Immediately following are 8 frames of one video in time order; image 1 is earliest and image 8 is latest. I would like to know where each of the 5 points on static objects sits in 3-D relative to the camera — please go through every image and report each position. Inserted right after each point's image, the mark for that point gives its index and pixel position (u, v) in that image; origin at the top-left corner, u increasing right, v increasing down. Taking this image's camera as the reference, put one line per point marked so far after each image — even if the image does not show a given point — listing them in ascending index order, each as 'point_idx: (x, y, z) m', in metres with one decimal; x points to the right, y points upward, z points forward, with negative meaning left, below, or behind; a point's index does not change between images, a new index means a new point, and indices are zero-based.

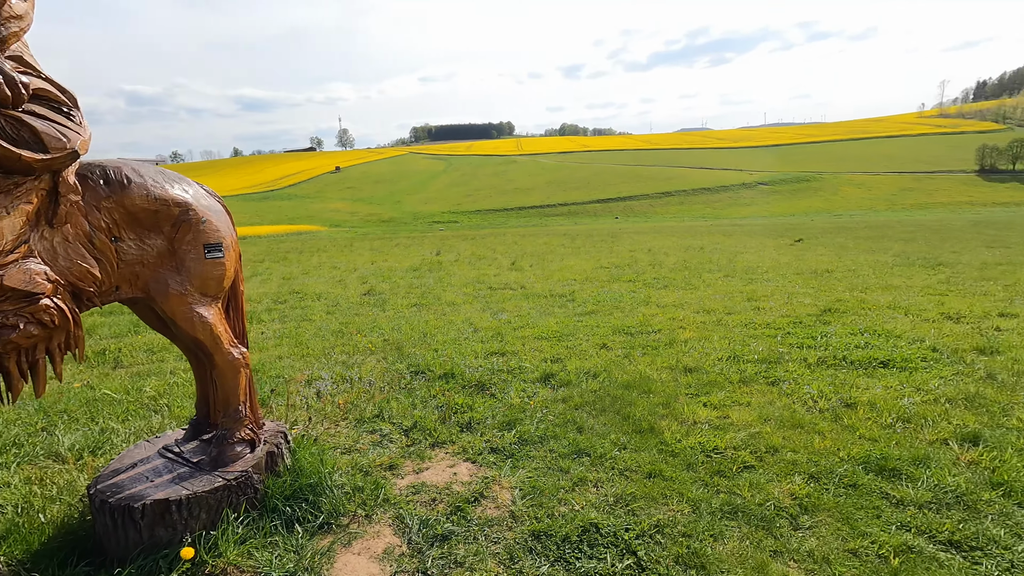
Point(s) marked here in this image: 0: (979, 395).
0: (+4.4, -1.0, +5.1) m
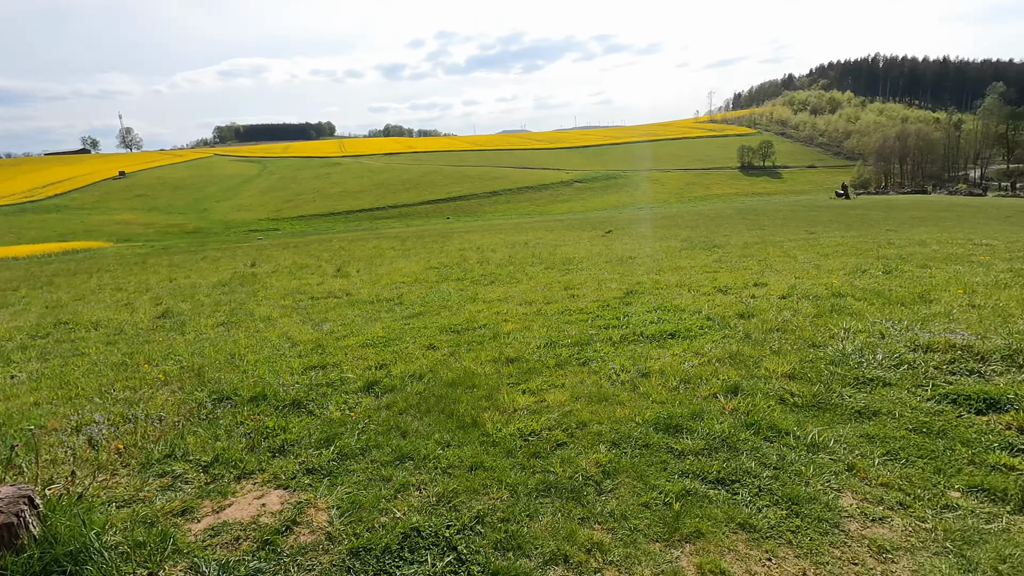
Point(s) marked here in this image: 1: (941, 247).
0: (+2.6, -0.7, +6.1) m
1: (+12.2, +1.2, +15.2) m
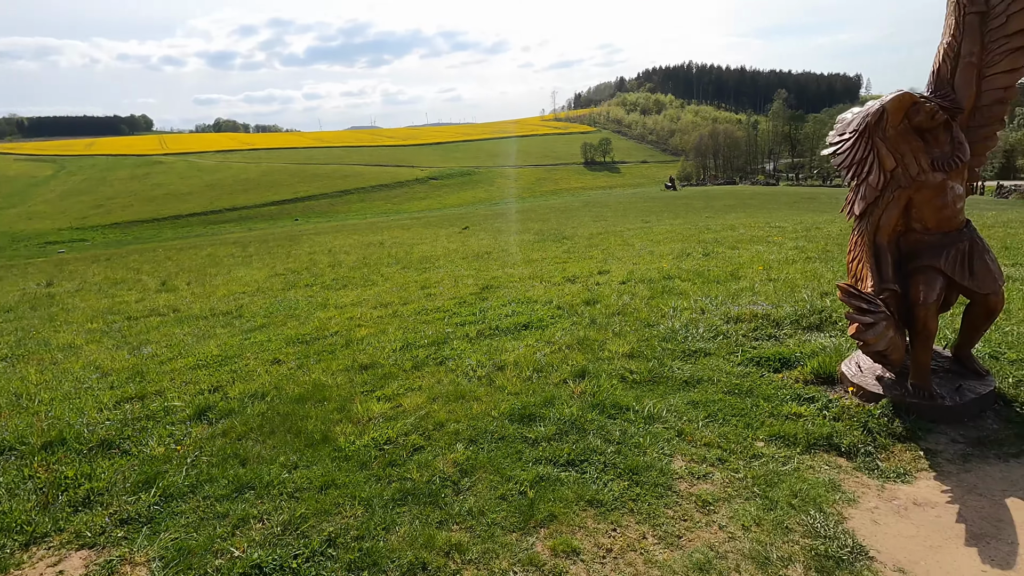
0: (+0.9, -0.6, +6.5) m
1: (+7.8, +1.9, +17.7) m
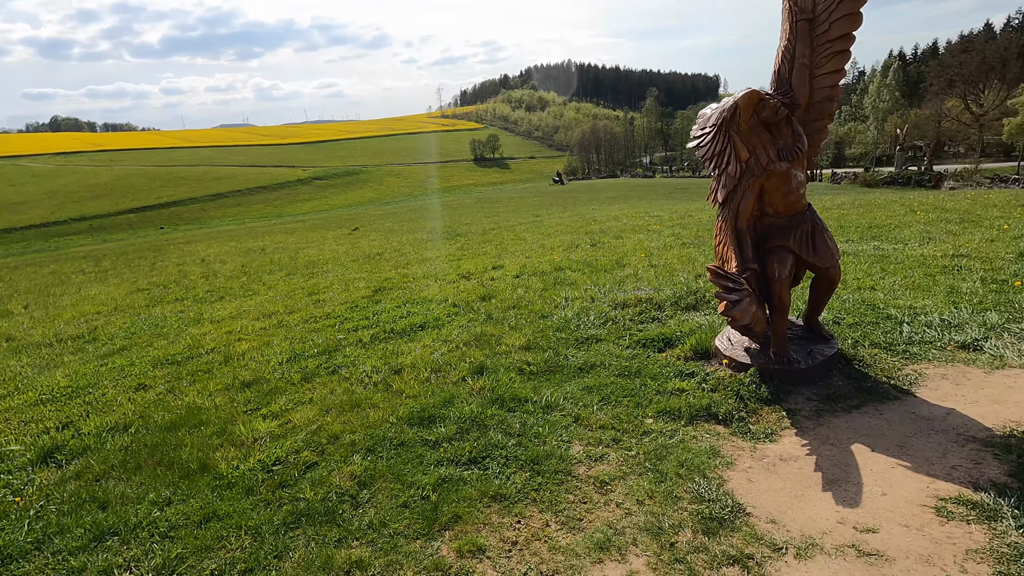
0: (-0.4, -0.6, +6.5) m
1: (+4.1, +2.4, +18.8) m
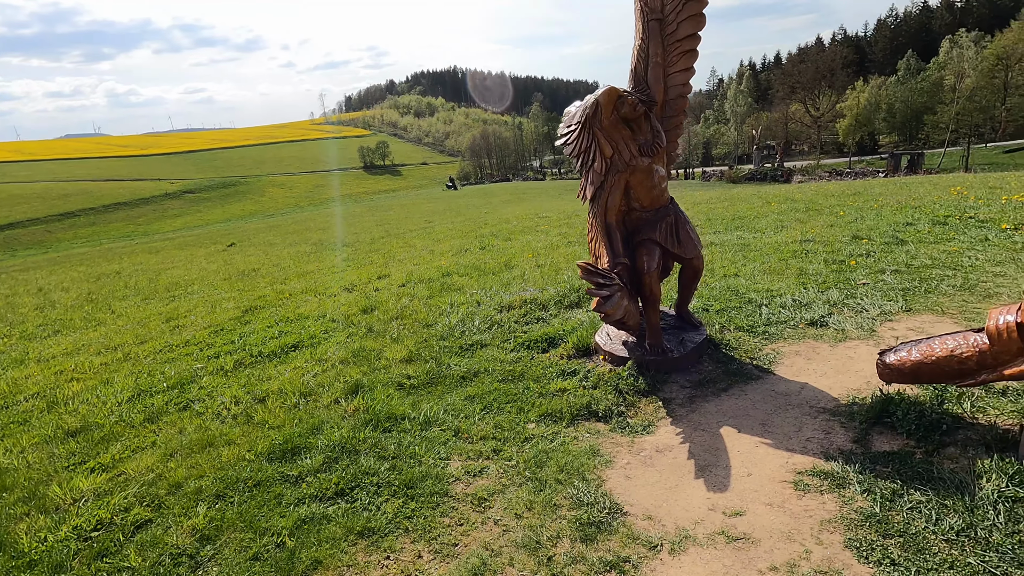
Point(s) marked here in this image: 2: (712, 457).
0: (-1.7, -0.7, +6.1) m
1: (+0.2, +2.3, +19.0) m
2: (+1.3, -1.1, +3.4) m
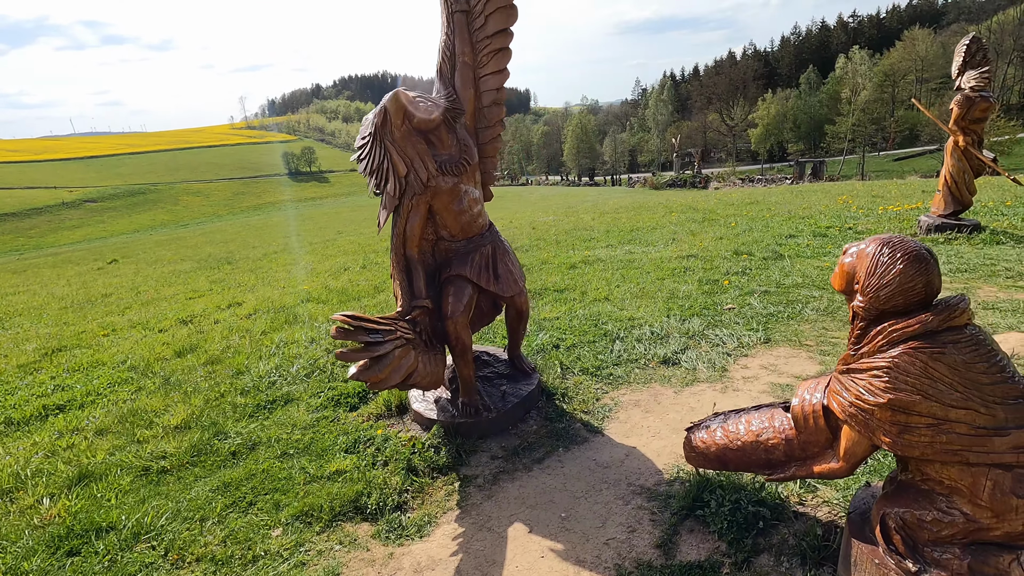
0: (-3.4, -1.1, +4.9) m
1: (-3.1, +1.8, +18.0) m
2: (-0.1, -1.4, +2.6) m
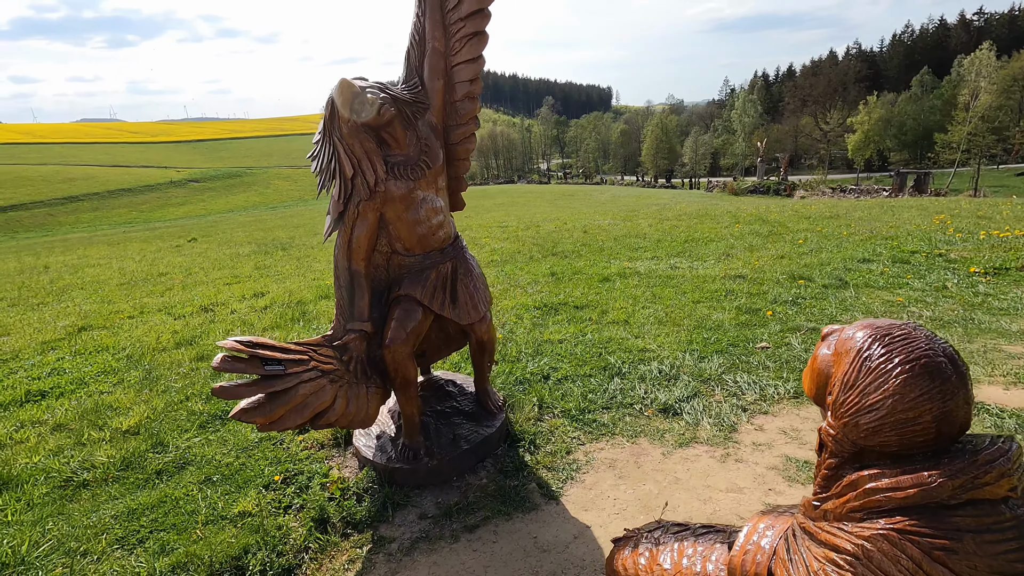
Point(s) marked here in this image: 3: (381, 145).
0: (-3.6, -1.1, +4.7) m
1: (-1.4, +1.8, +17.6) m
2: (-0.7, -1.6, +2.0) m
3: (-0.8, +0.9, +3.3) m
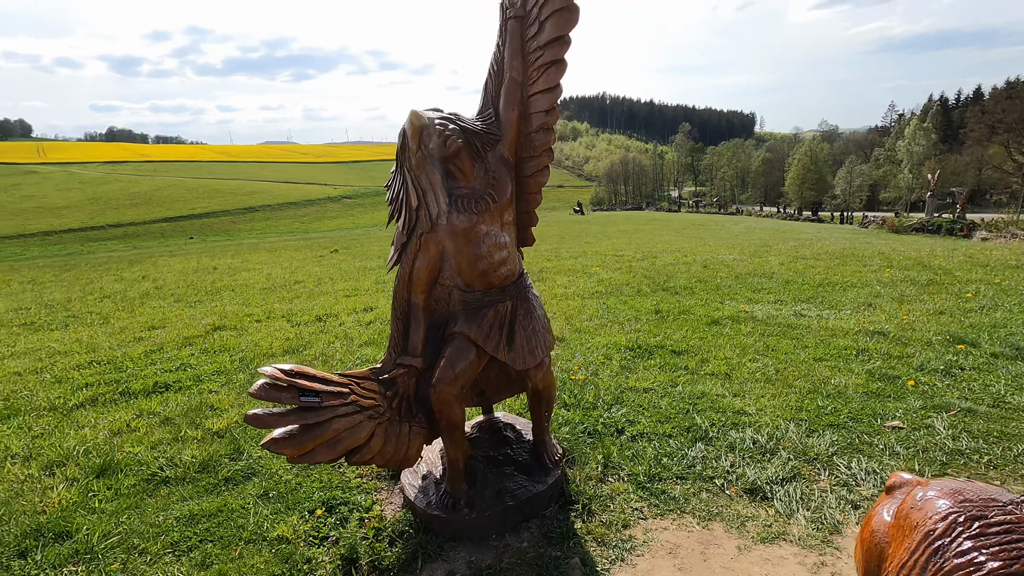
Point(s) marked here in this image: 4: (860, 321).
0: (-3.0, -1.1, +5.2) m
1: (+2.2, +0.9, +17.4) m
2: (-0.8, -1.7, +1.9) m
3: (-0.4, +0.7, +3.3) m
4: (+5.1, -0.5, +7.8) m
